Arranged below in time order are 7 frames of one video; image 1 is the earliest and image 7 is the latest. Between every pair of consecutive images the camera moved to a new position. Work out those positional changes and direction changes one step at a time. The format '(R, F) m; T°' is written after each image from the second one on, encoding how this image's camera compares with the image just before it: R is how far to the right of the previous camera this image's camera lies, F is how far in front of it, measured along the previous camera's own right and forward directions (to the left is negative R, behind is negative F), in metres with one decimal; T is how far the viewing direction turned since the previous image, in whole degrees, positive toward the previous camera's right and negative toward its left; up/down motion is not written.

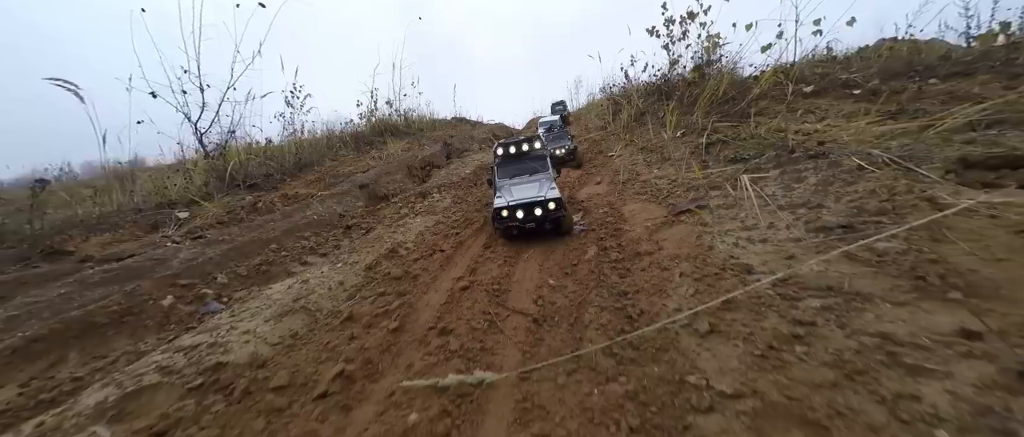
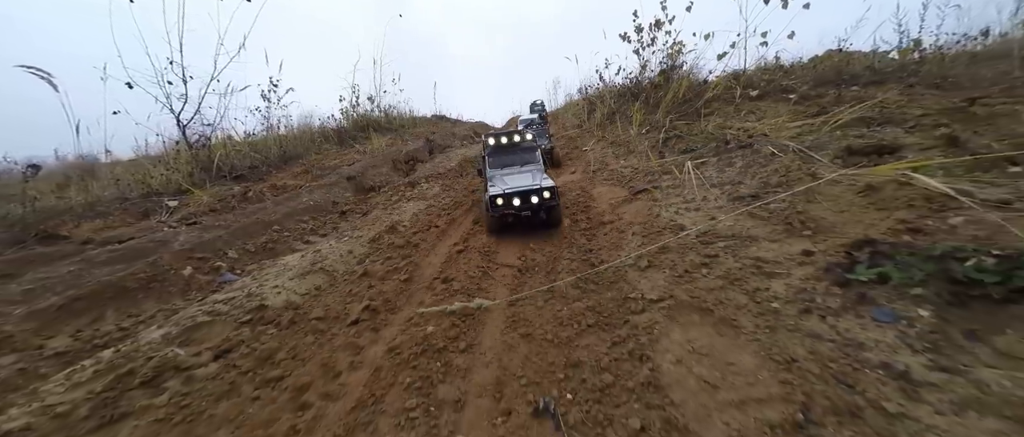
(-0.1, -0.8) m; +4°
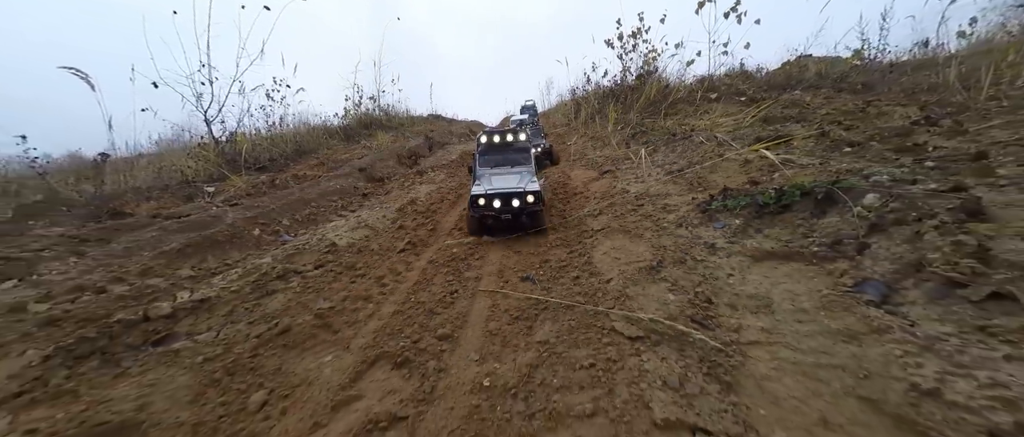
(0.0, -1.7) m; +1°
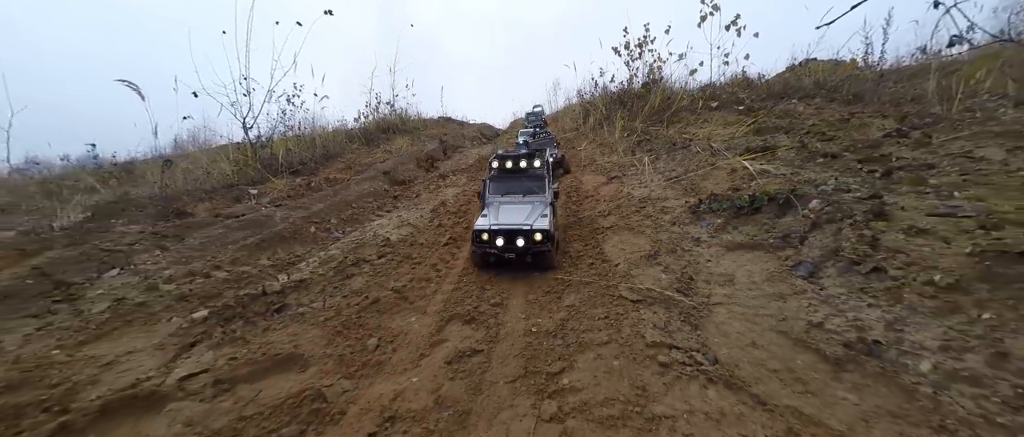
(-0.3, -1.1) m; -1°
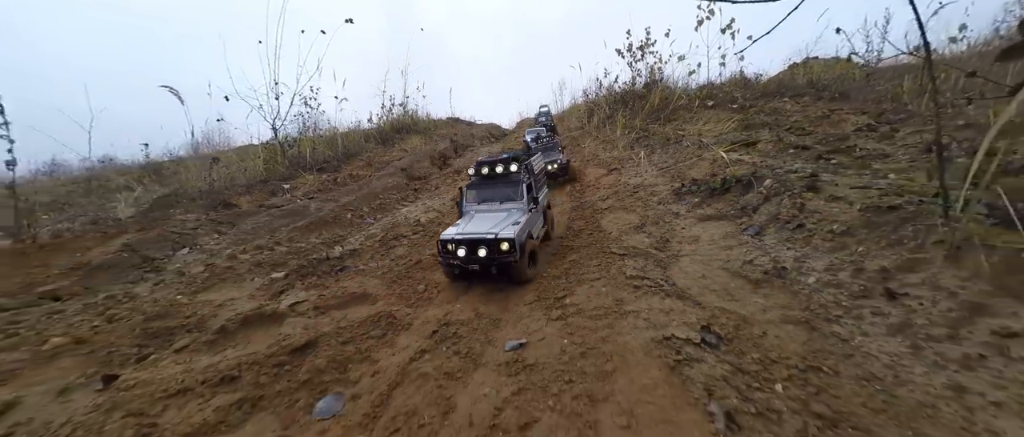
(-0.1, -1.1) m; -1°
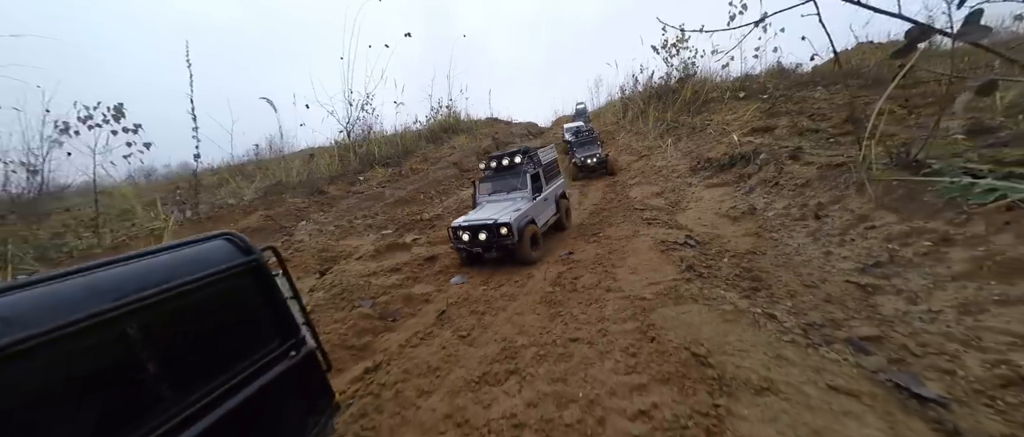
(-0.3, -1.8) m; -6°
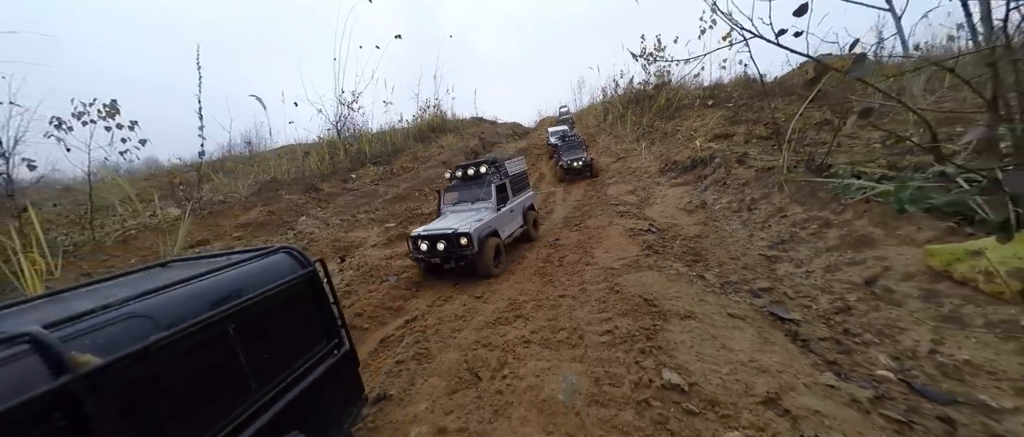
(-0.2, -1.0) m; +3°
